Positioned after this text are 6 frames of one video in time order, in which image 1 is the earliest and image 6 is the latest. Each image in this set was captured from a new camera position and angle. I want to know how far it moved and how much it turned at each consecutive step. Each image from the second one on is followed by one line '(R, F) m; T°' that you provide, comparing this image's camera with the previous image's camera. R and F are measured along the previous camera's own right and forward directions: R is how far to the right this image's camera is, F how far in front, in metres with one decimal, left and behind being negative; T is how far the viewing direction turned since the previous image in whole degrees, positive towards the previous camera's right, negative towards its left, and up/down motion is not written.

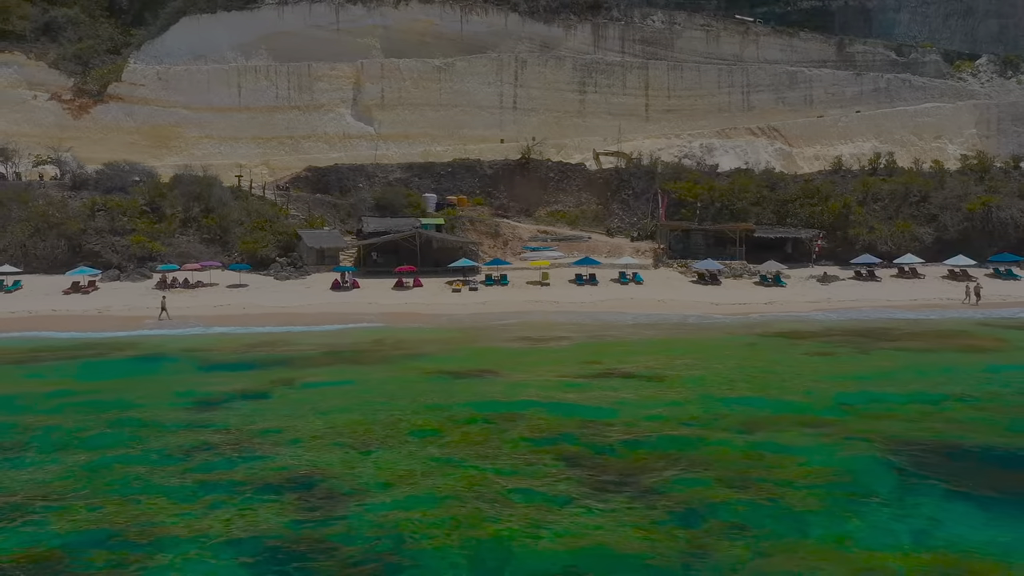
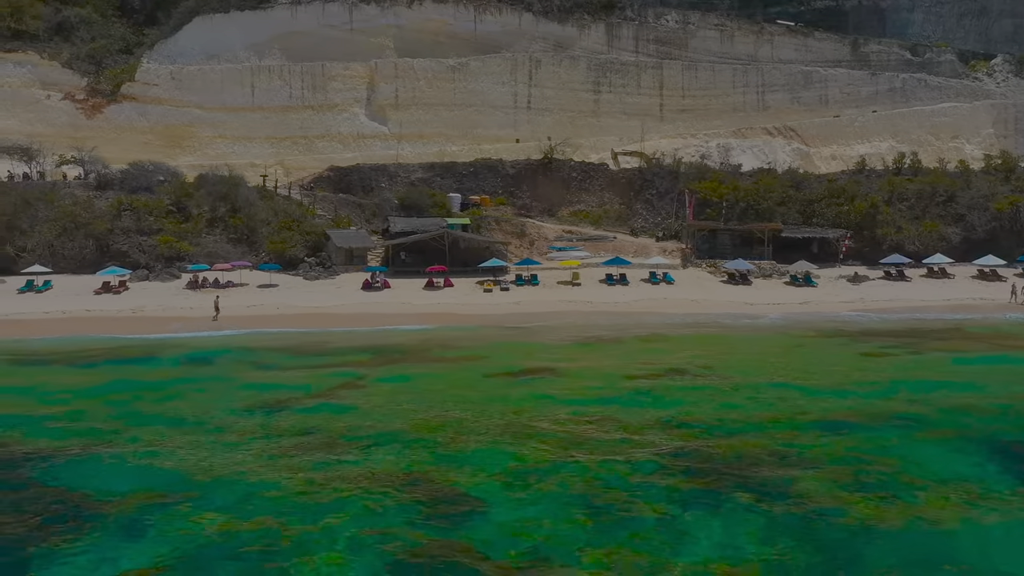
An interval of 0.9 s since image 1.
(-1.1, +0.1) m; 0°
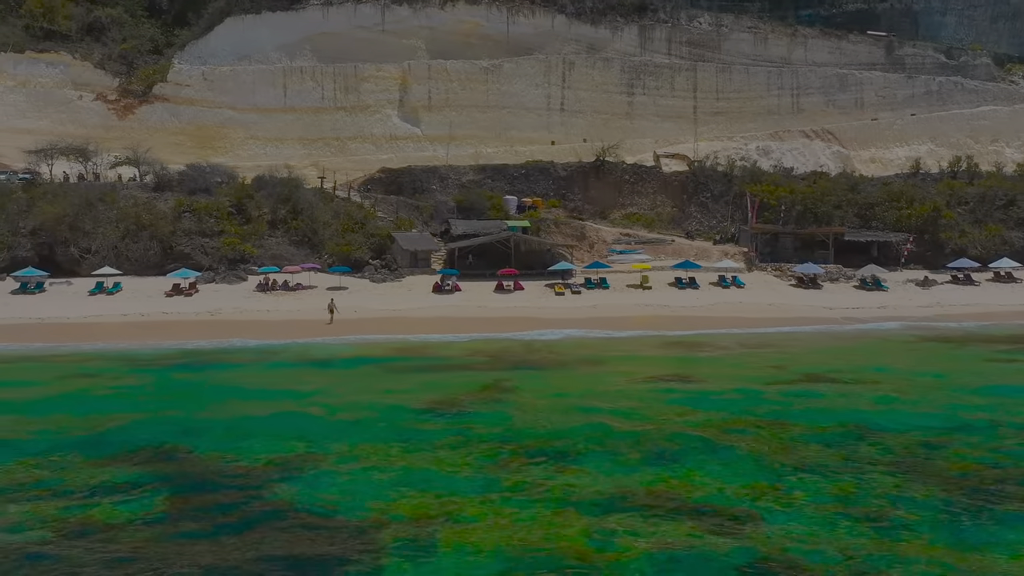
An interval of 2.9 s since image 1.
(-2.5, +0.2) m; 0°
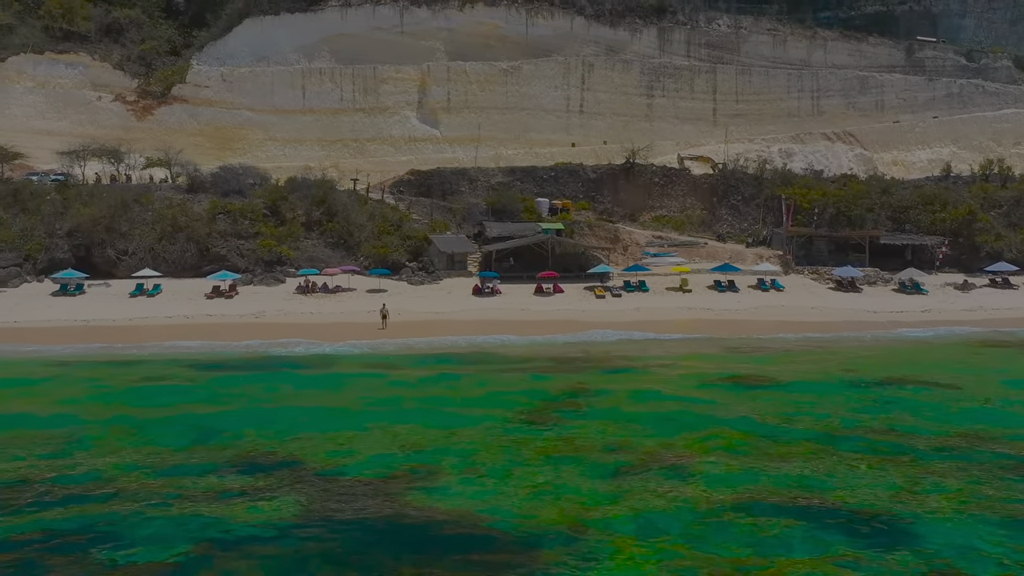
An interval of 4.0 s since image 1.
(-1.3, +0.1) m; 0°
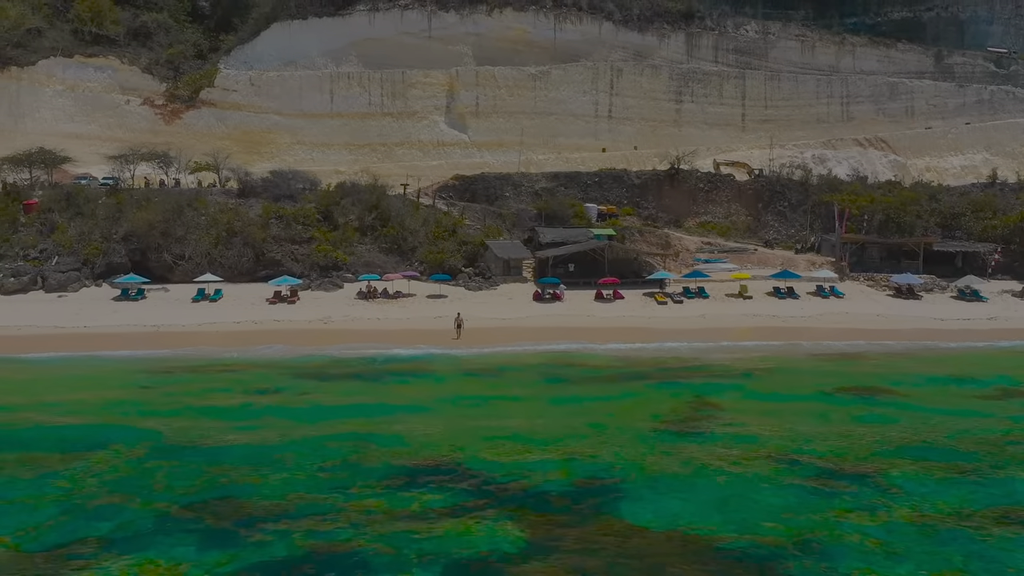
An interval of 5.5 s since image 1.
(-2.1, +0.1) m; 0°
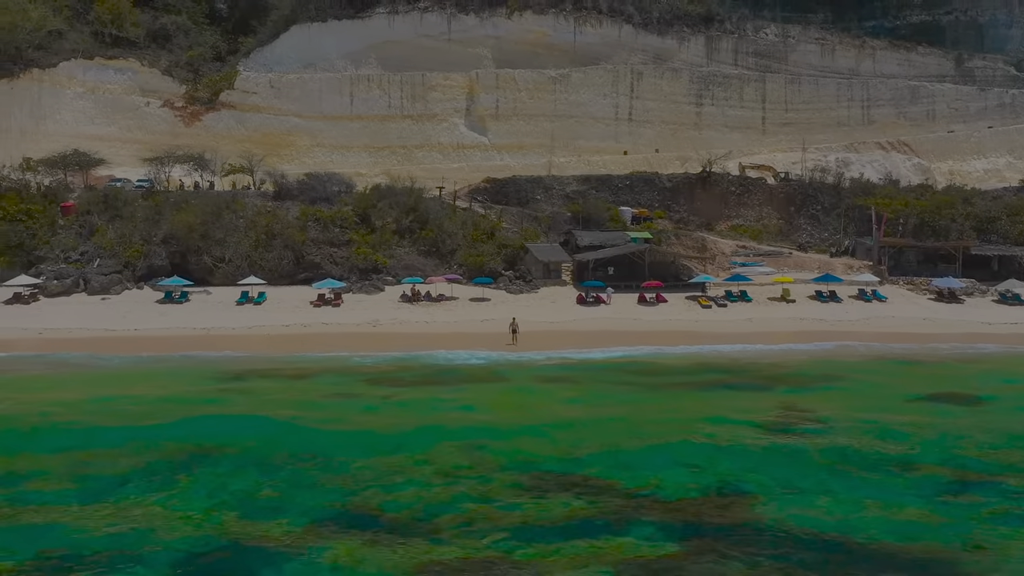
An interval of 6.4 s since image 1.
(-1.5, 0.0) m; 0°
